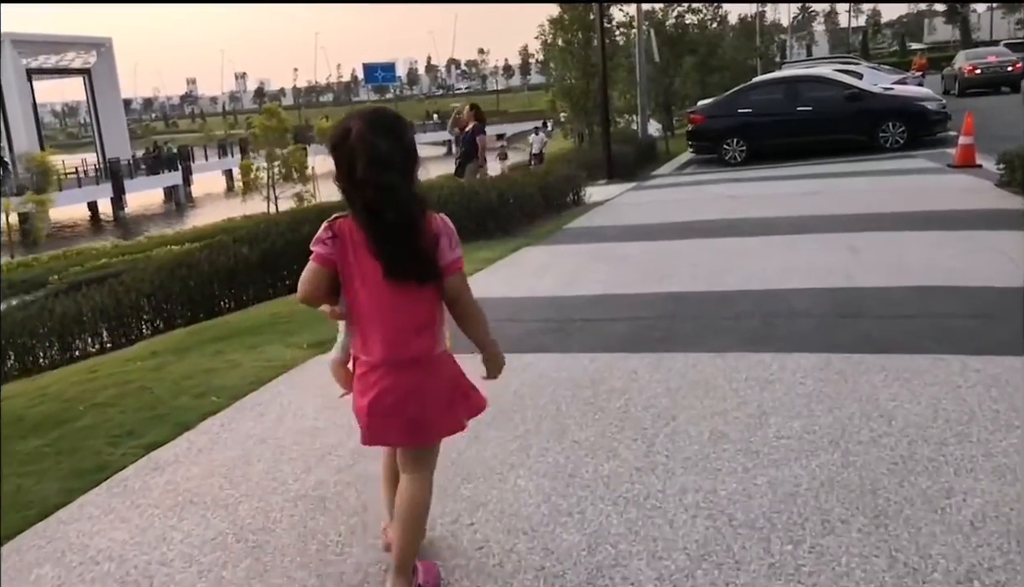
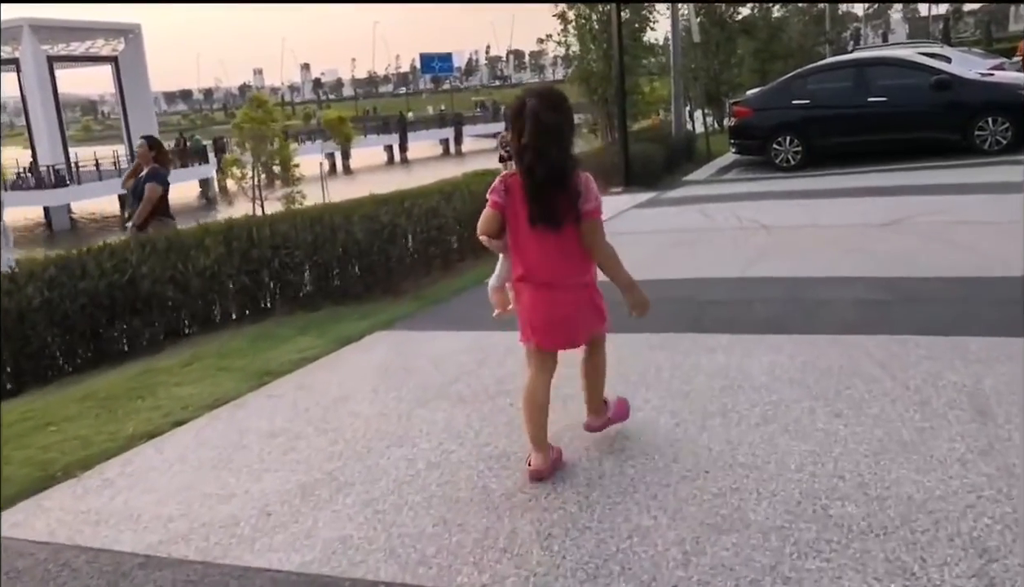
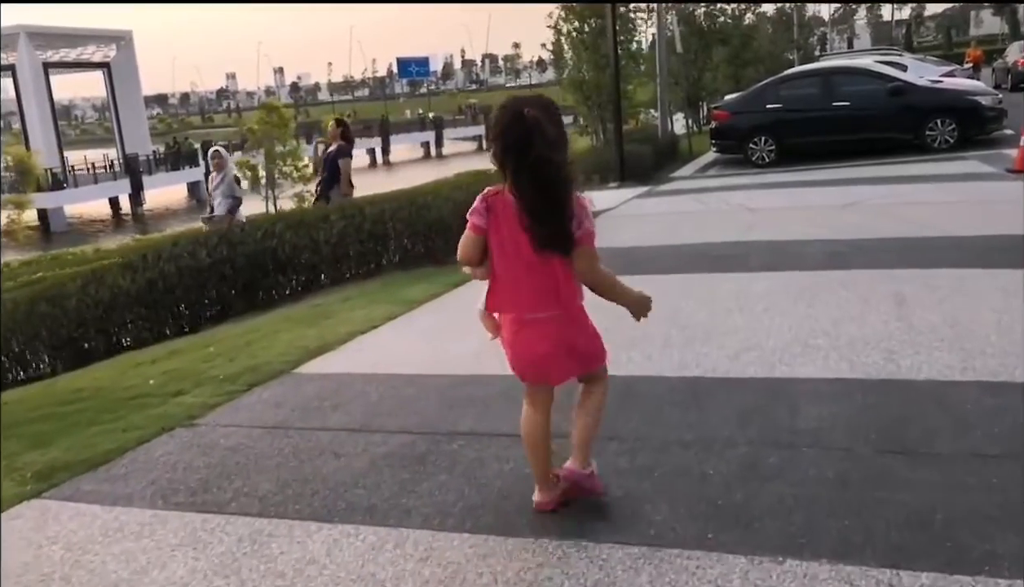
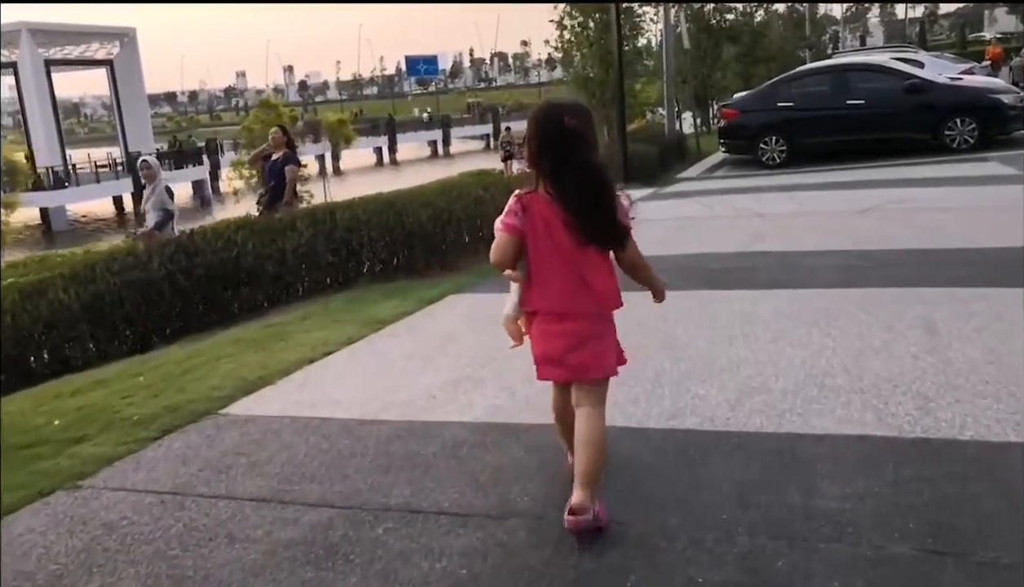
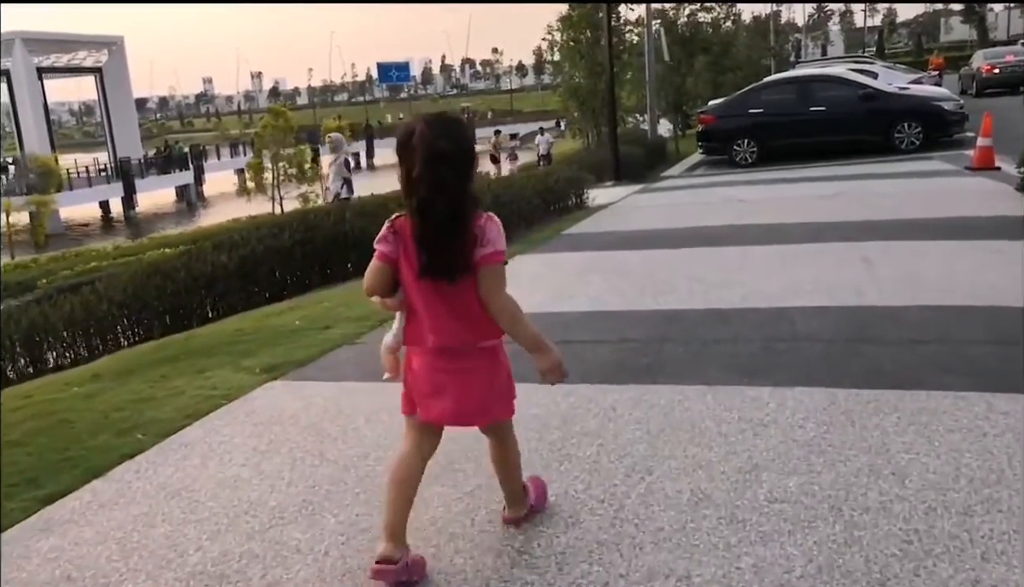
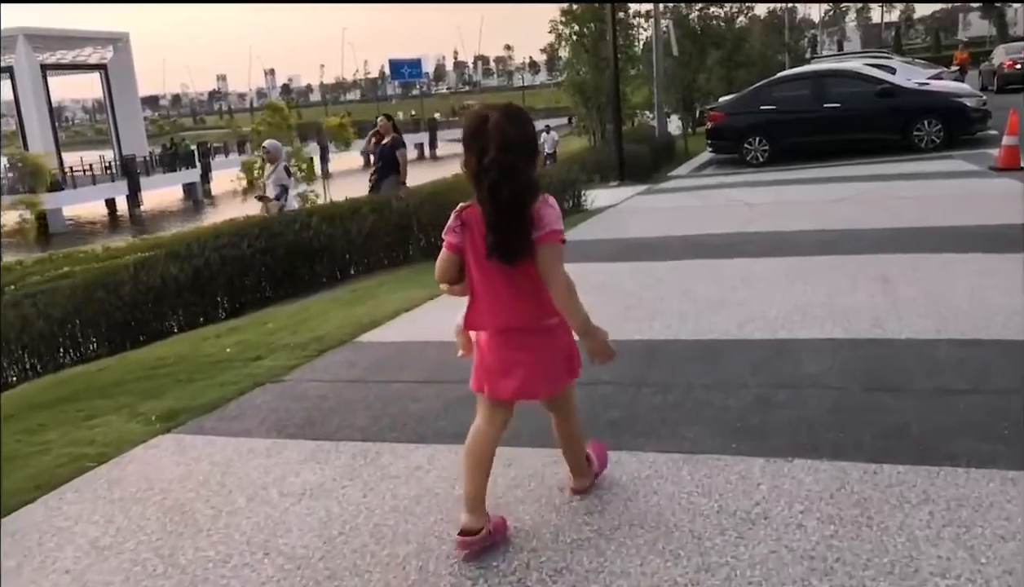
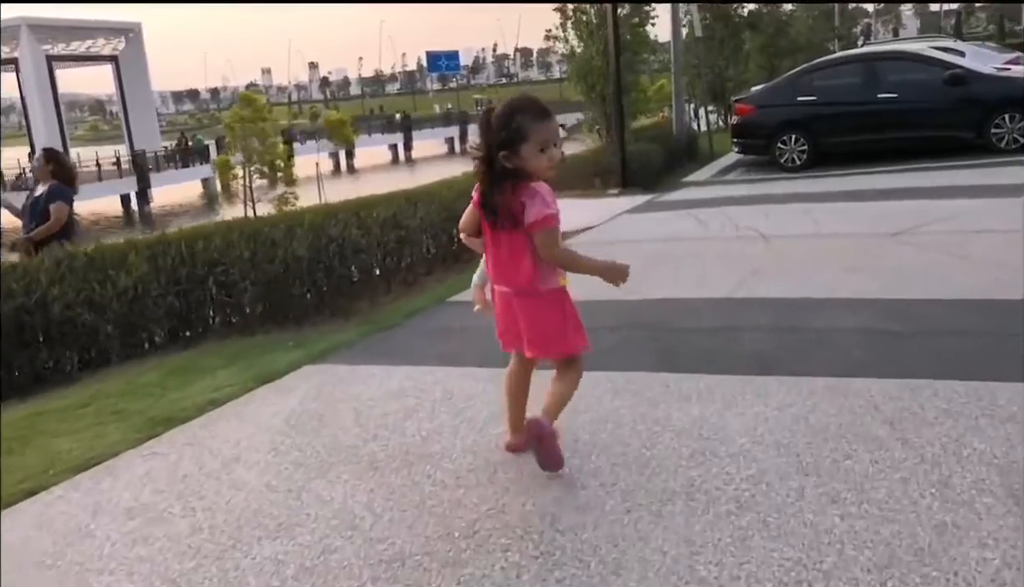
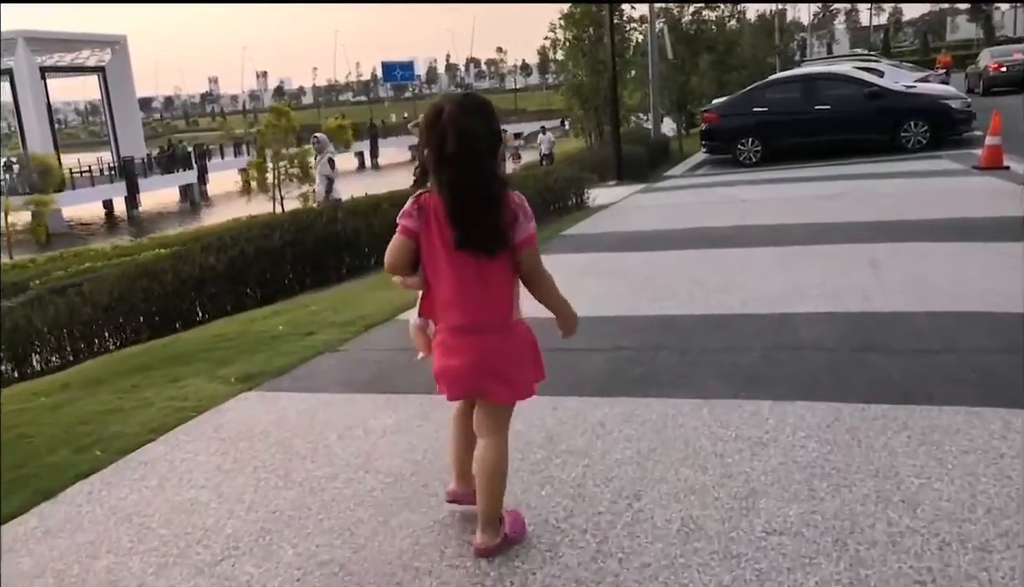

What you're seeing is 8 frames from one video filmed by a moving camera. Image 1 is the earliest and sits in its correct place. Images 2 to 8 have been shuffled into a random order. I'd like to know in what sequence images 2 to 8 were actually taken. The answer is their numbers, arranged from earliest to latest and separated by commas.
5, 8, 6, 3, 4, 2, 7
